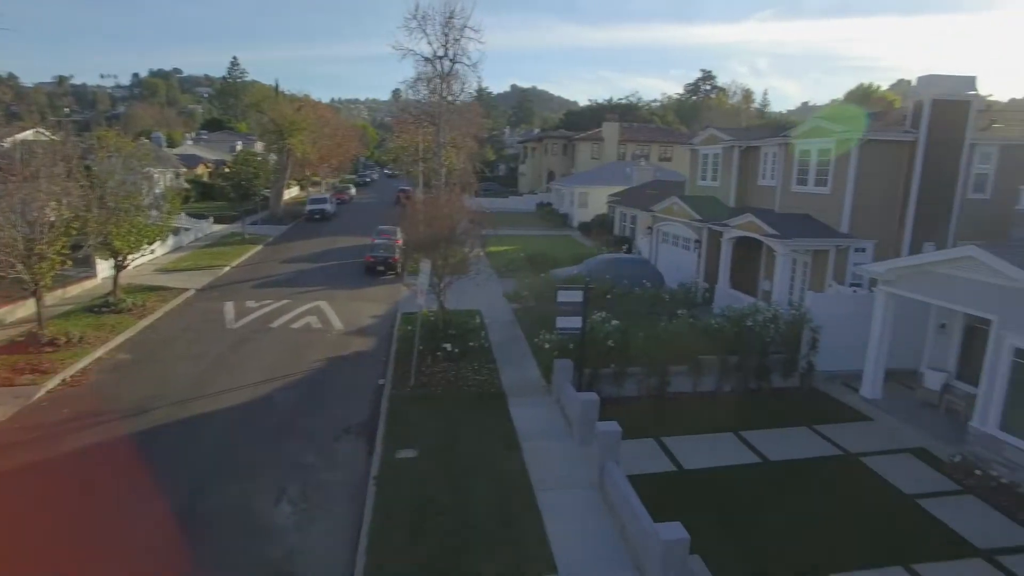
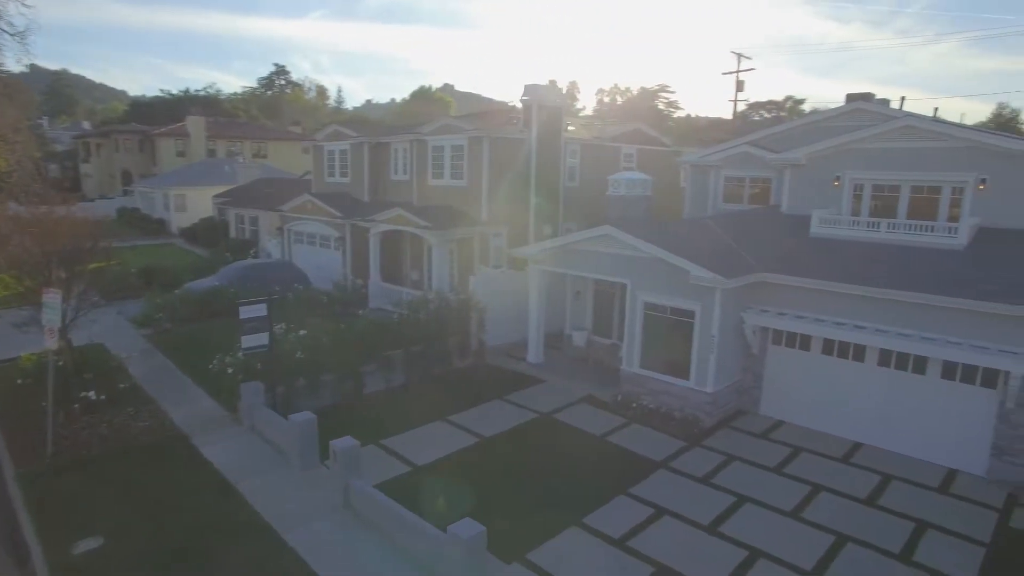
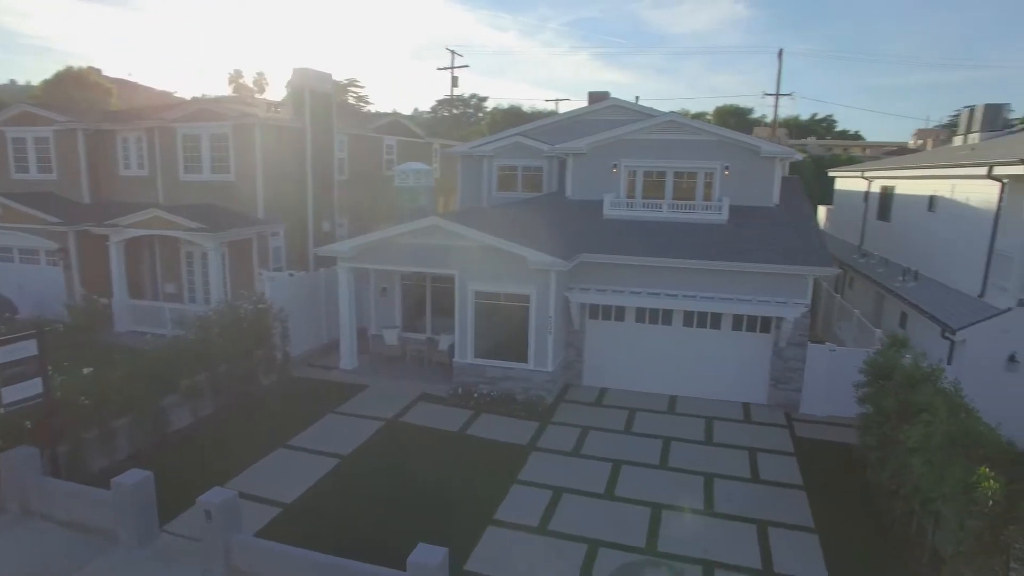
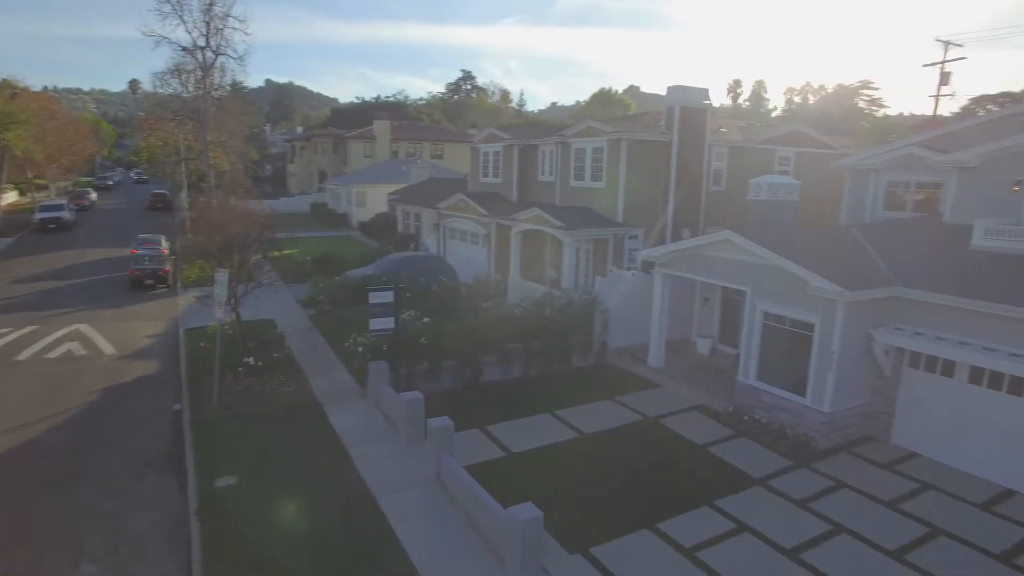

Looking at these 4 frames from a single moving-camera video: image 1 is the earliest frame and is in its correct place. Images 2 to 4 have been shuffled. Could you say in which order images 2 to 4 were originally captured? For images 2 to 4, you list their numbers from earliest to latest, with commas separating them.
4, 2, 3
